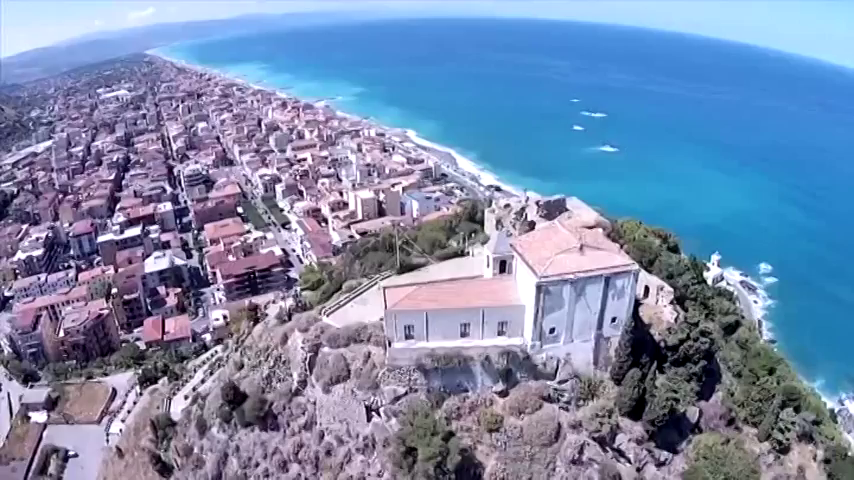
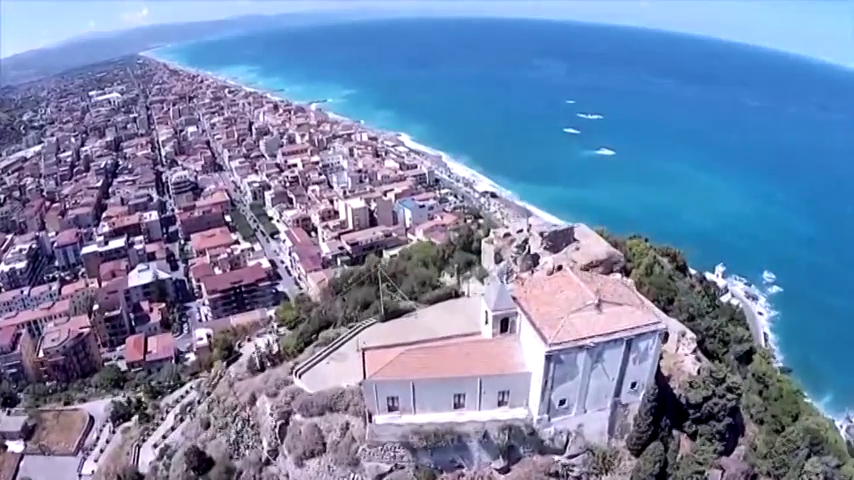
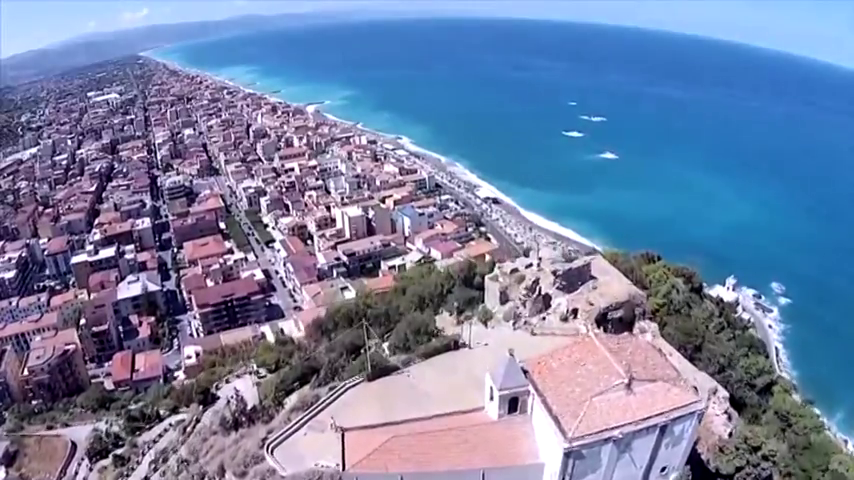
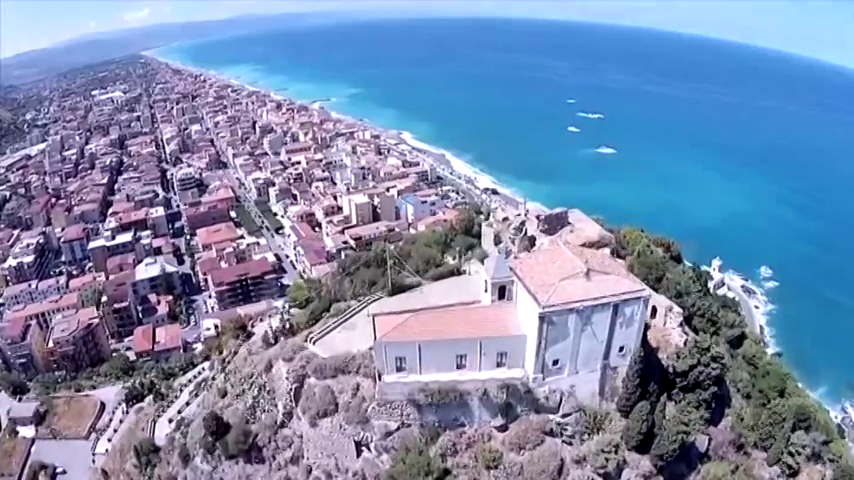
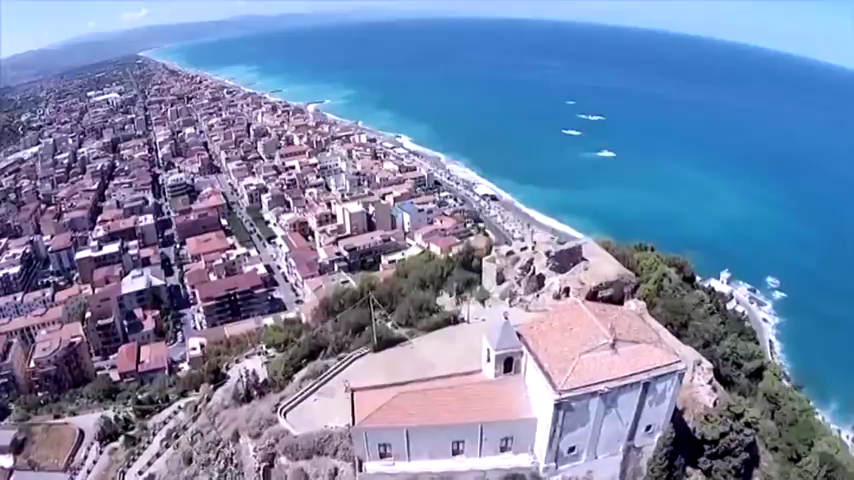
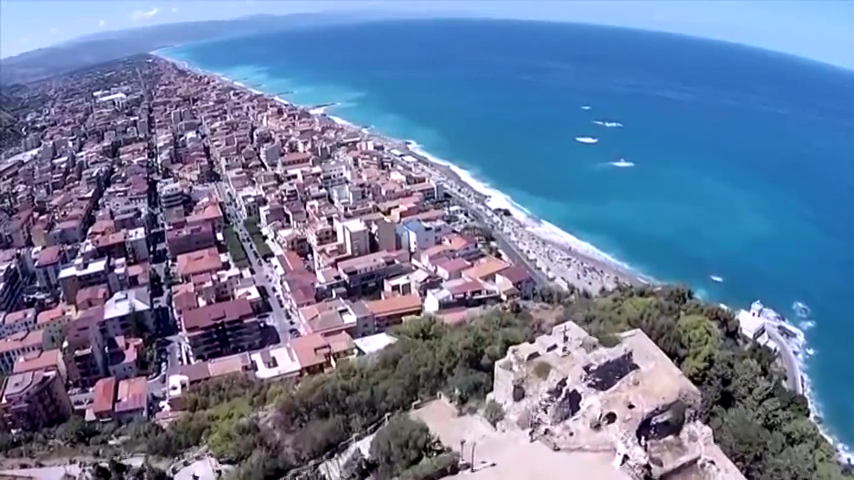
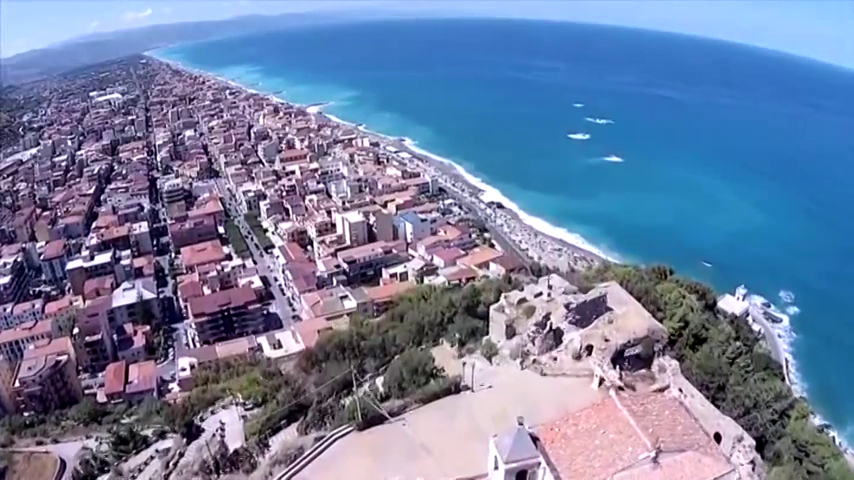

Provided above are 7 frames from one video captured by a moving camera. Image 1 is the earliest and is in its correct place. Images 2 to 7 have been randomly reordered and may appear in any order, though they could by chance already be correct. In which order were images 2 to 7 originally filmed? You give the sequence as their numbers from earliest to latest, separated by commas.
4, 2, 5, 3, 7, 6
